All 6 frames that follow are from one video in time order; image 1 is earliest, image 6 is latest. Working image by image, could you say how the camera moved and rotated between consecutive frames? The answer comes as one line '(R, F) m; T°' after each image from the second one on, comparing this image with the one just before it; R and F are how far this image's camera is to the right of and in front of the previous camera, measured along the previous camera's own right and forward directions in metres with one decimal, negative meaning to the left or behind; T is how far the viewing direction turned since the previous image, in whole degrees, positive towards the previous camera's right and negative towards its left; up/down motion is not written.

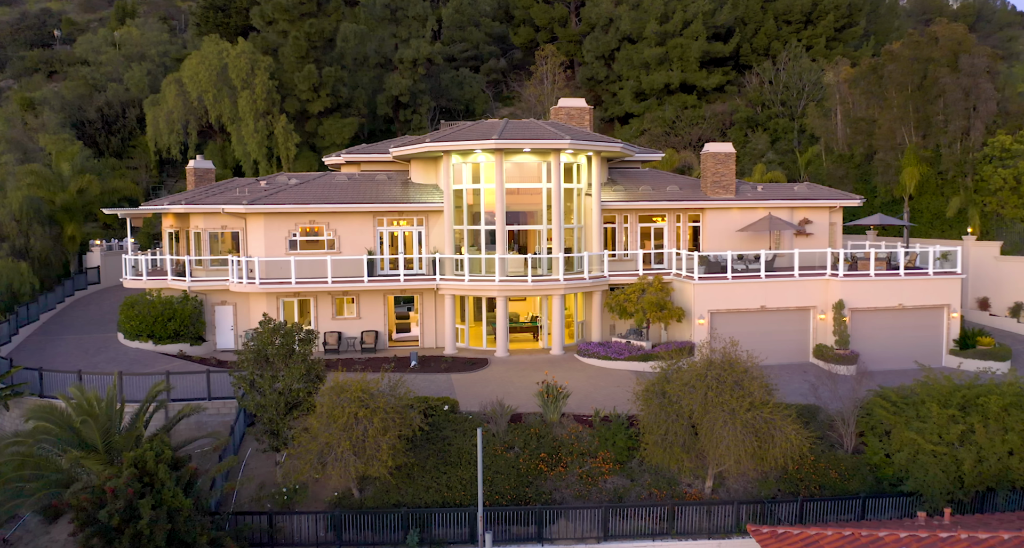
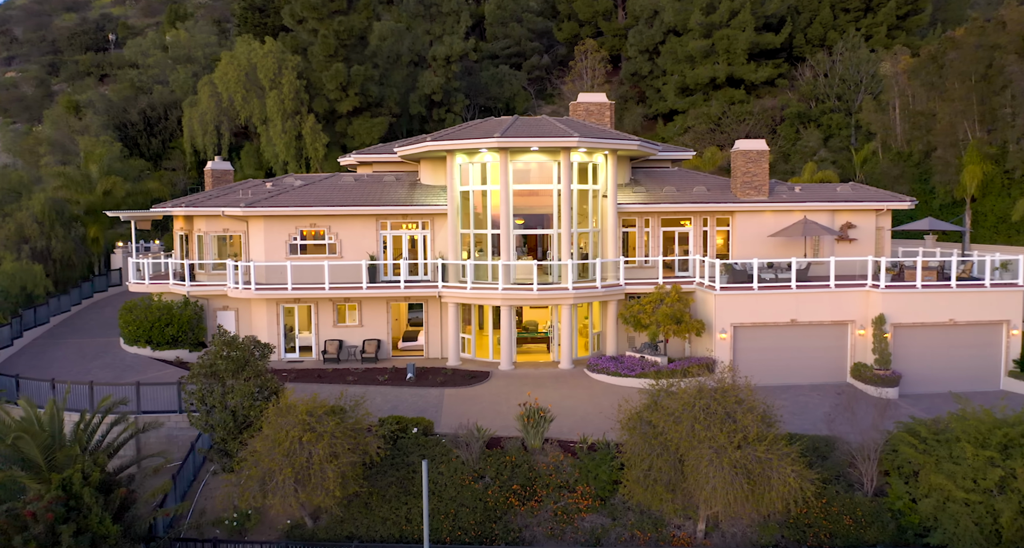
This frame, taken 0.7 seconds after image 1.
(+1.9, +1.6) m; -5°
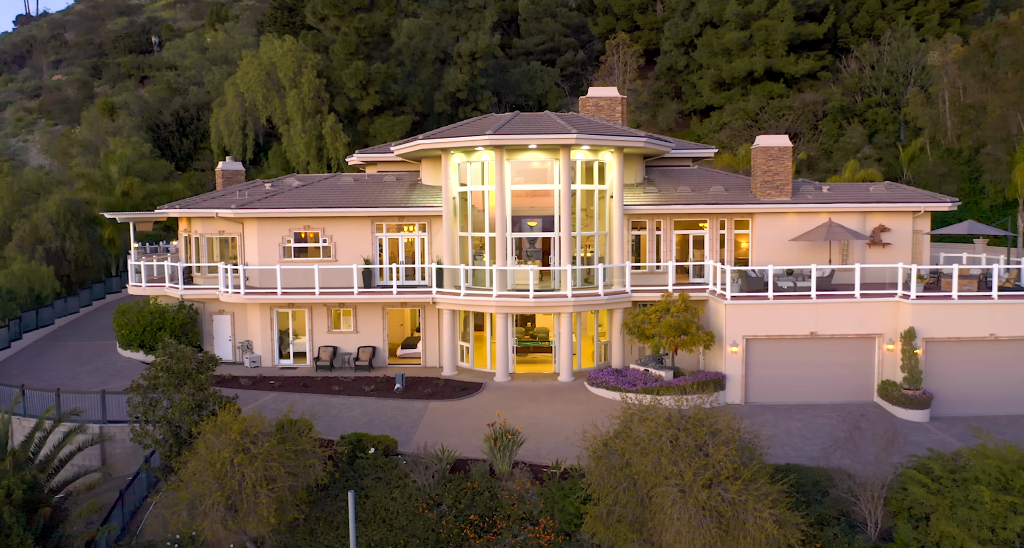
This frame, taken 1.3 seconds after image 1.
(+1.8, +1.3) m; -4°
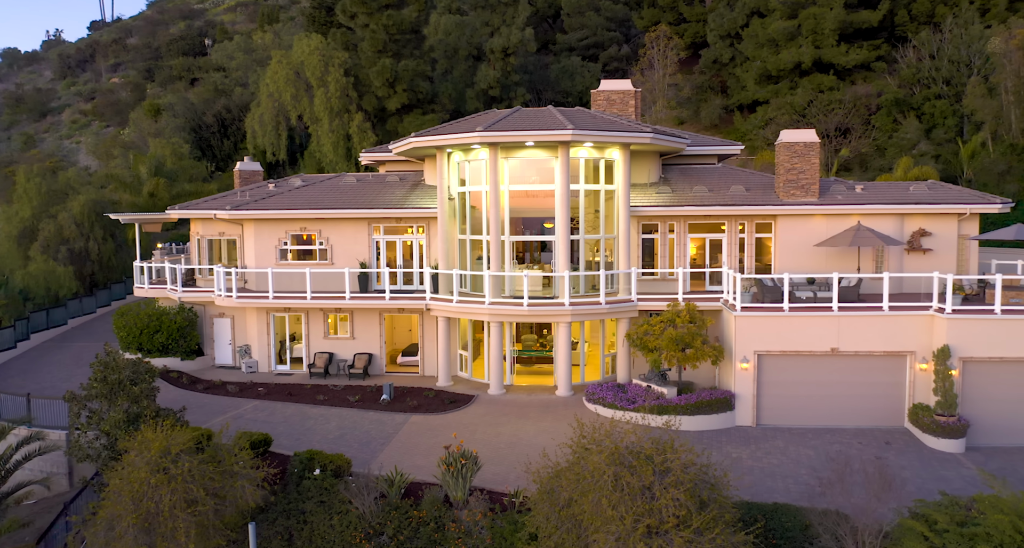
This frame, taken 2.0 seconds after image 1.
(+2.0, +1.3) m; -5°
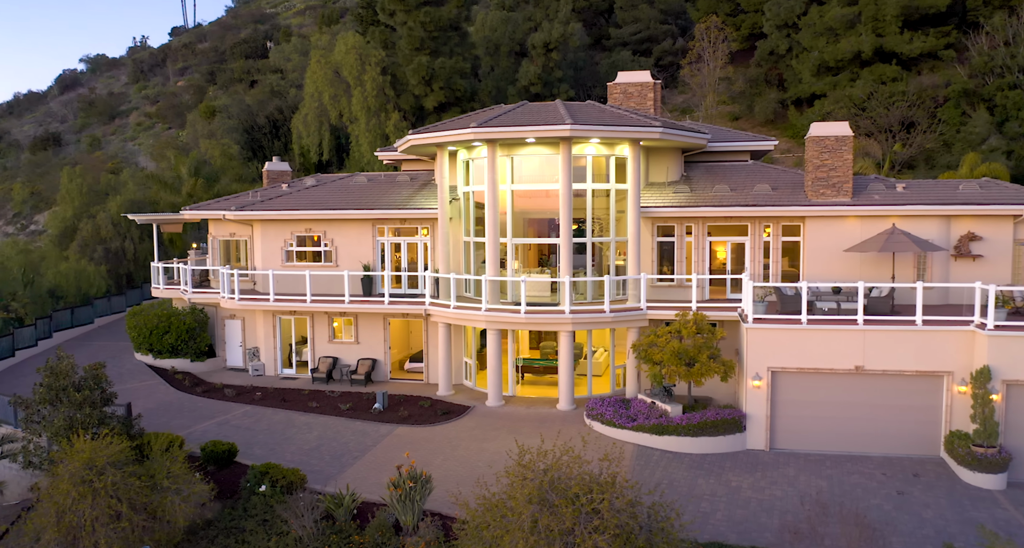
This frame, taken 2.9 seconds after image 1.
(+2.1, +1.2) m; -6°
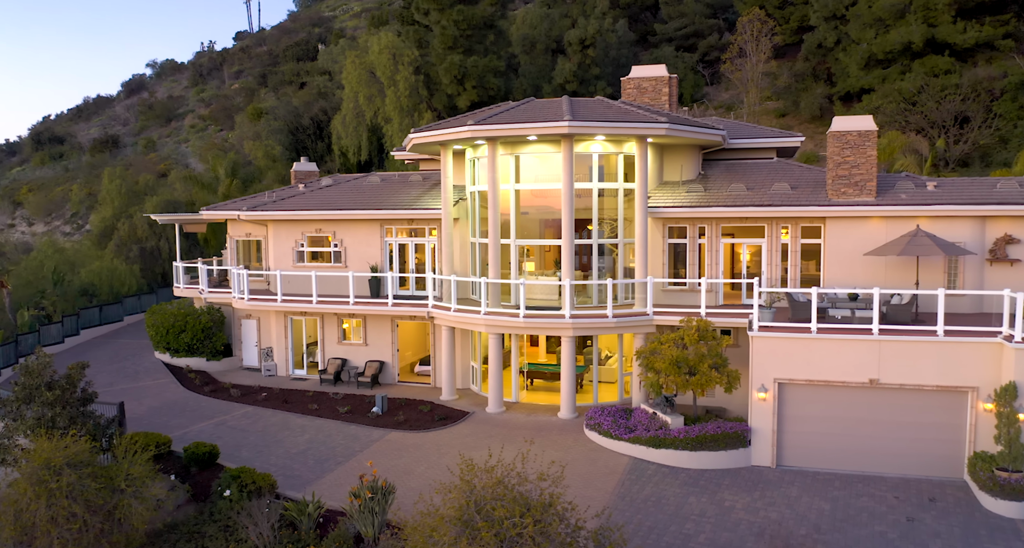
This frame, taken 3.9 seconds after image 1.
(+1.6, +0.6) m; -5°
